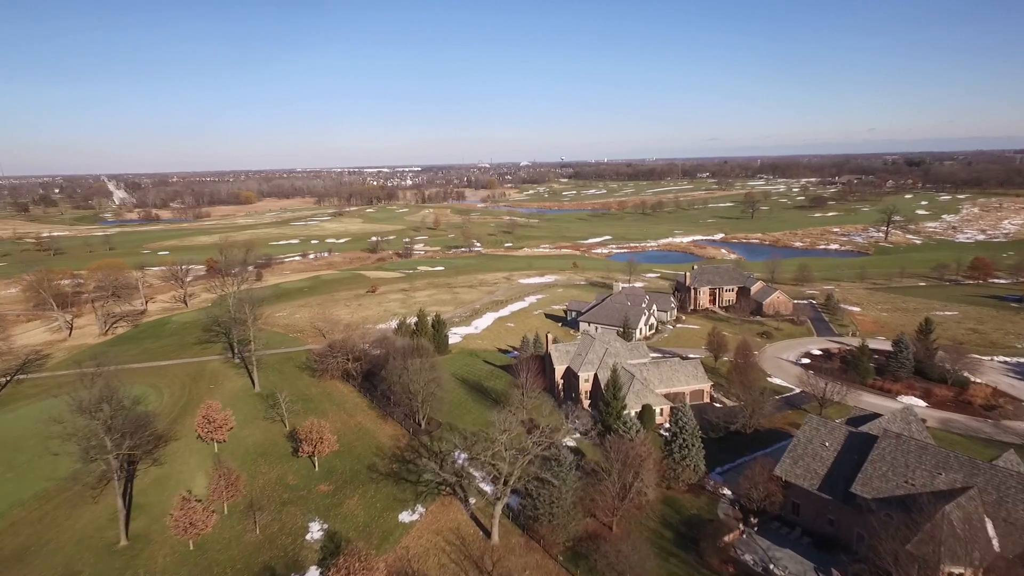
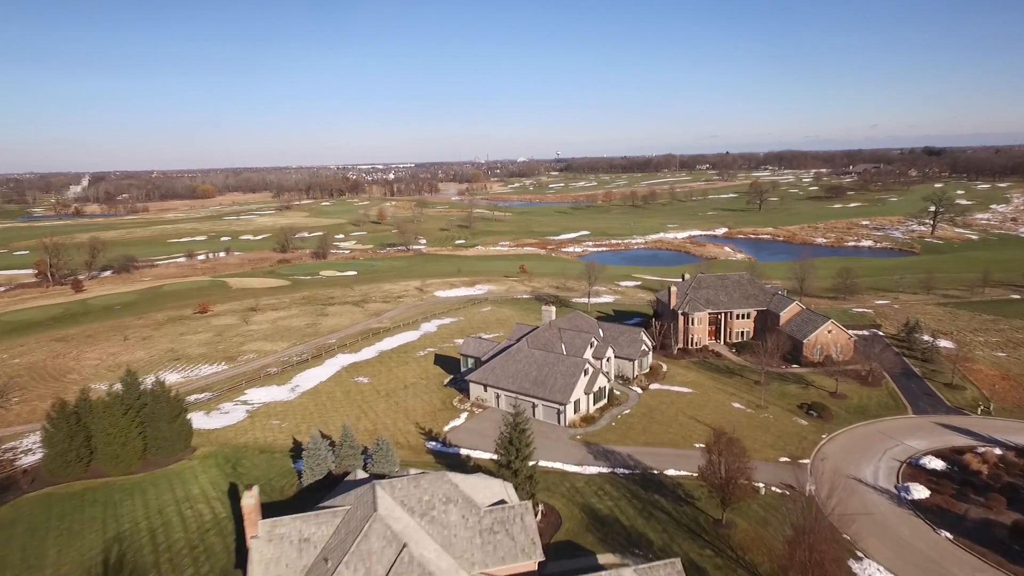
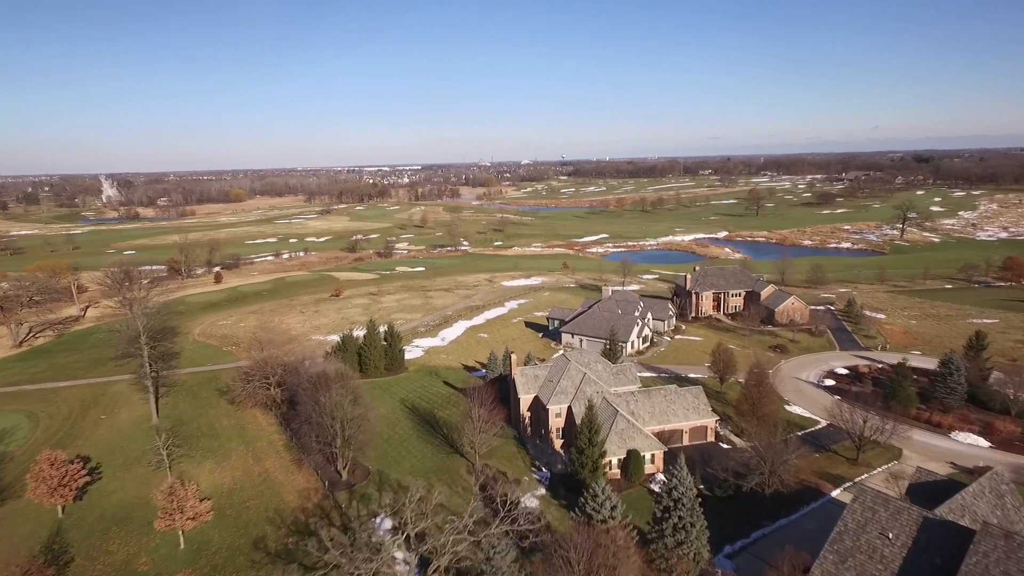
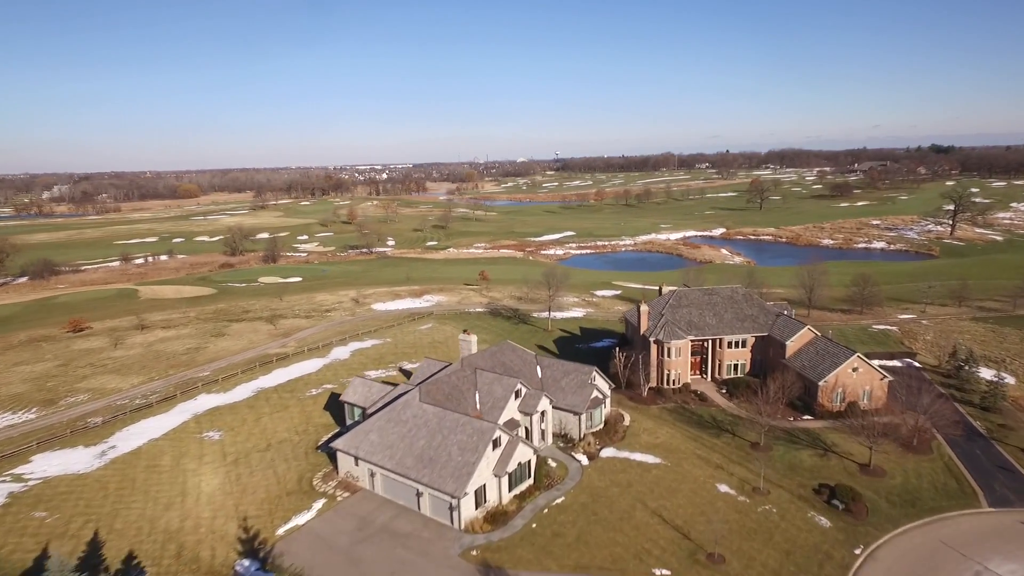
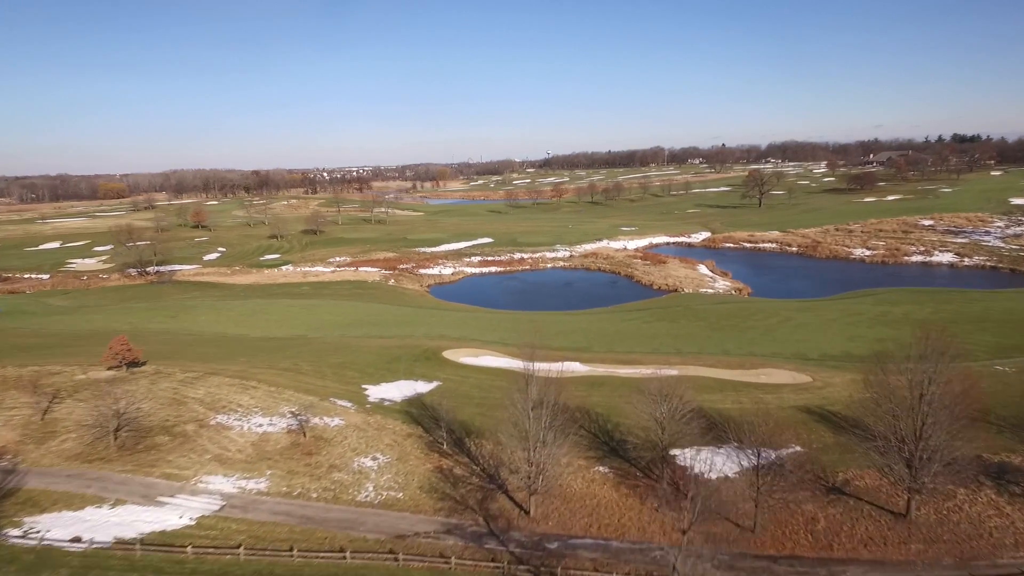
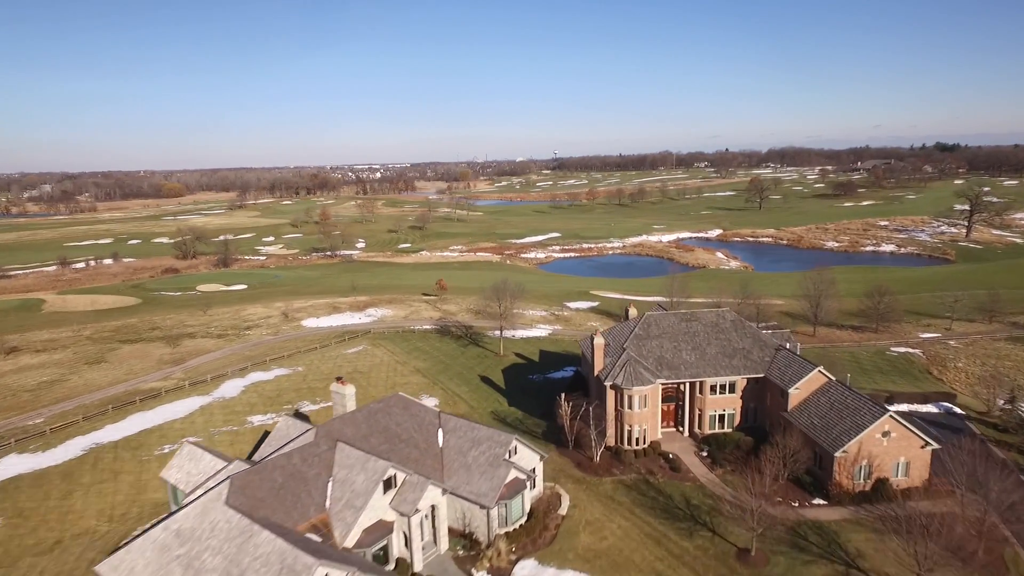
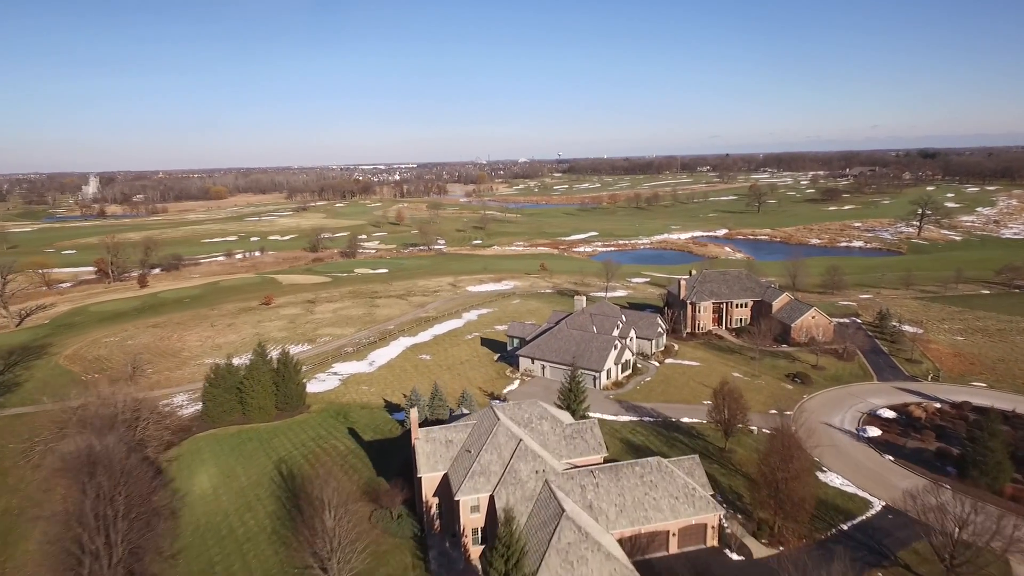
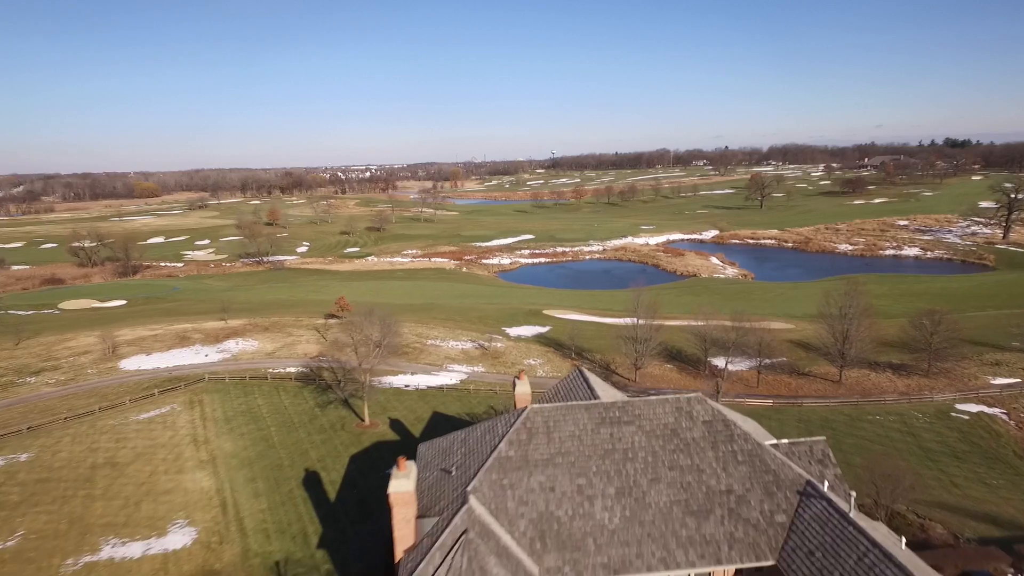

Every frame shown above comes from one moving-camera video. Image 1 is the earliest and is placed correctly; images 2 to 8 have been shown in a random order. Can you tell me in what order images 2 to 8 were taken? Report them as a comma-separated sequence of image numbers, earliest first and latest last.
3, 7, 2, 4, 6, 8, 5
